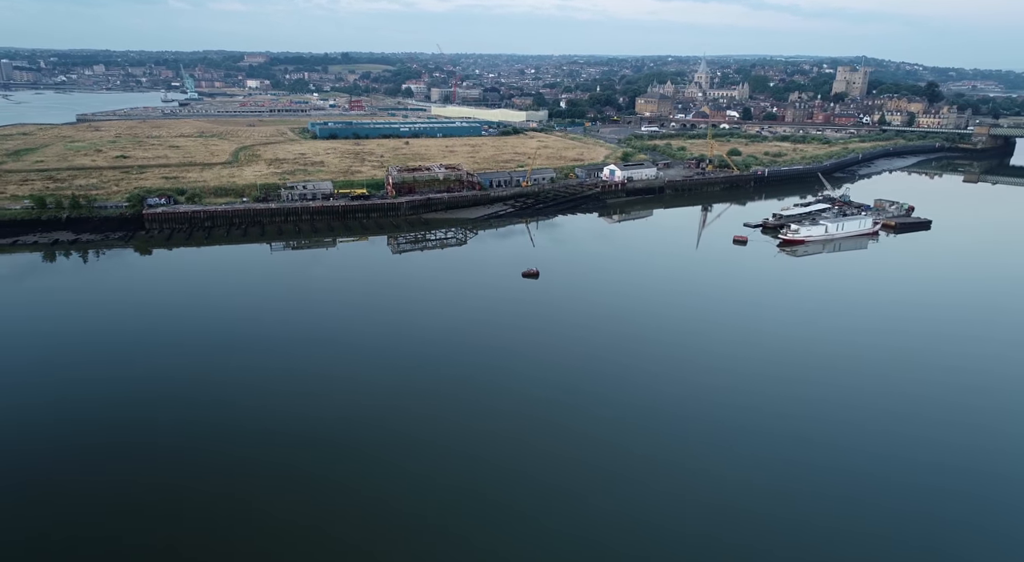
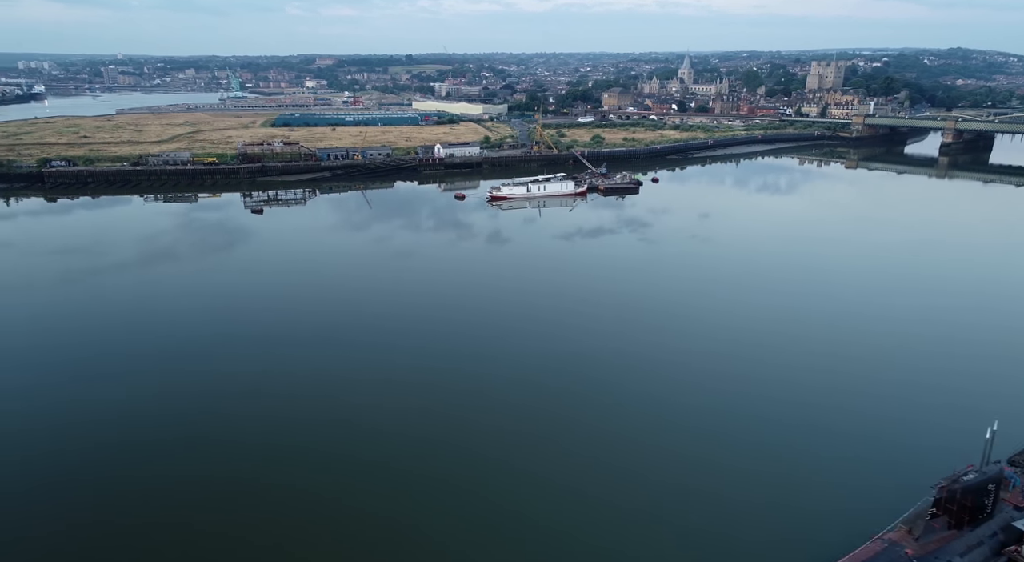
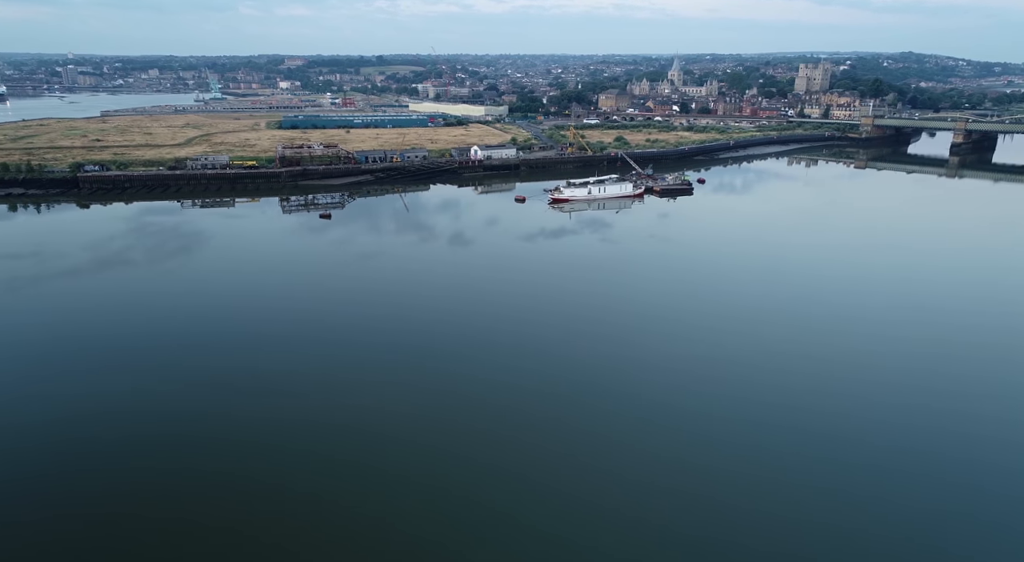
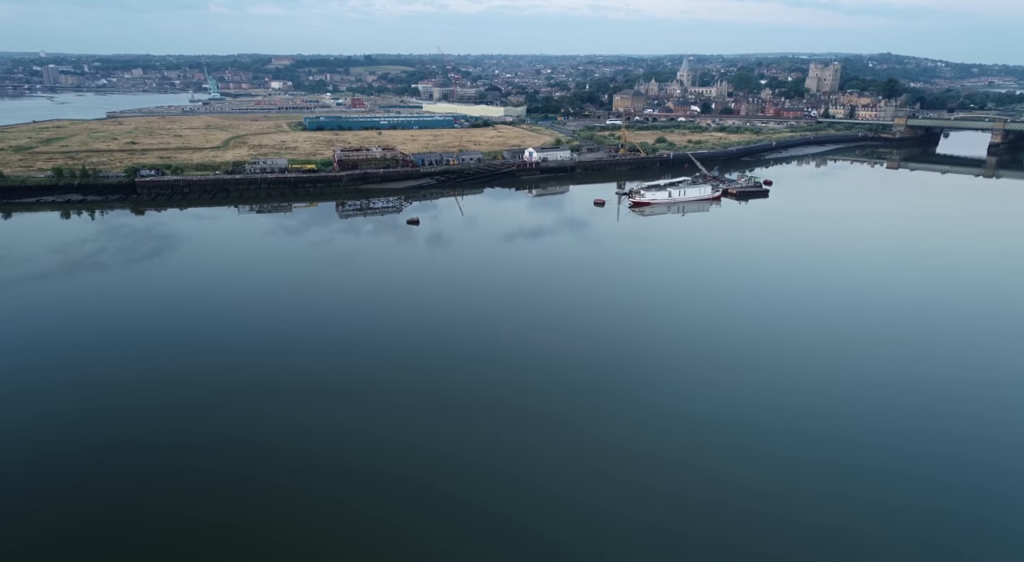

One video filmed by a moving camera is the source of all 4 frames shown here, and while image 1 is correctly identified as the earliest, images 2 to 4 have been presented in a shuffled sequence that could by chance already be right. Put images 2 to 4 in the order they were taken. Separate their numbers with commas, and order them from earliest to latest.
4, 3, 2
